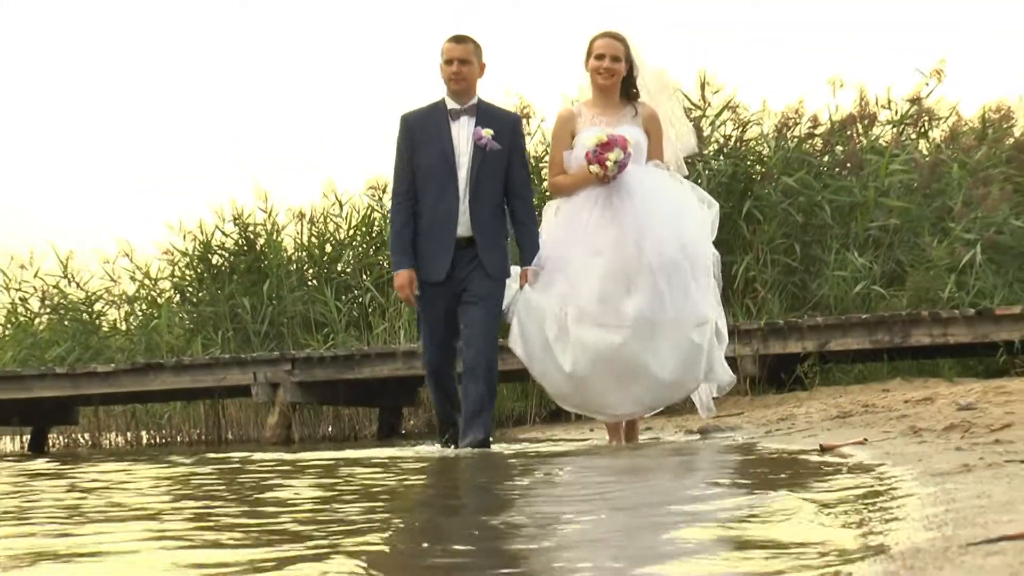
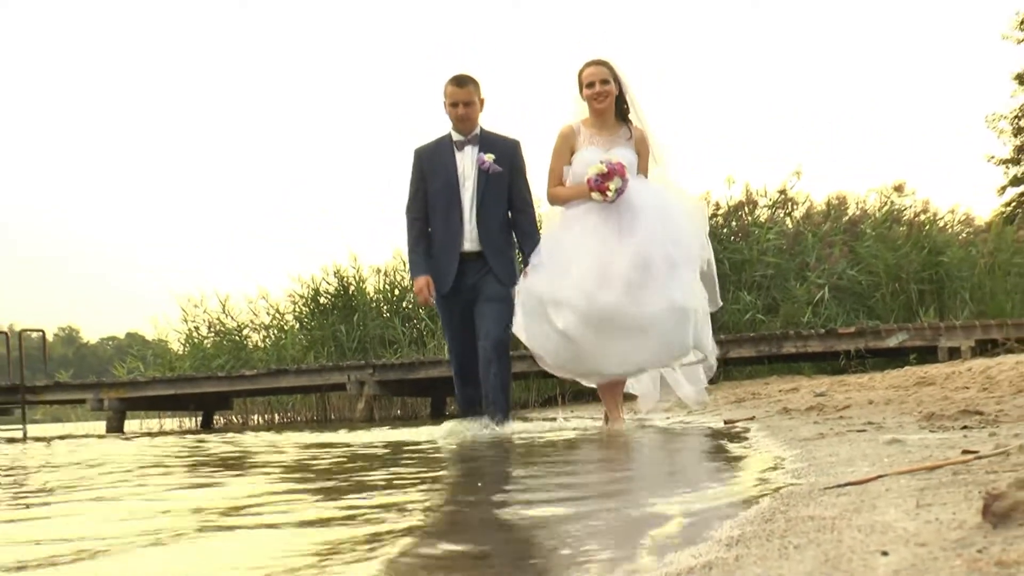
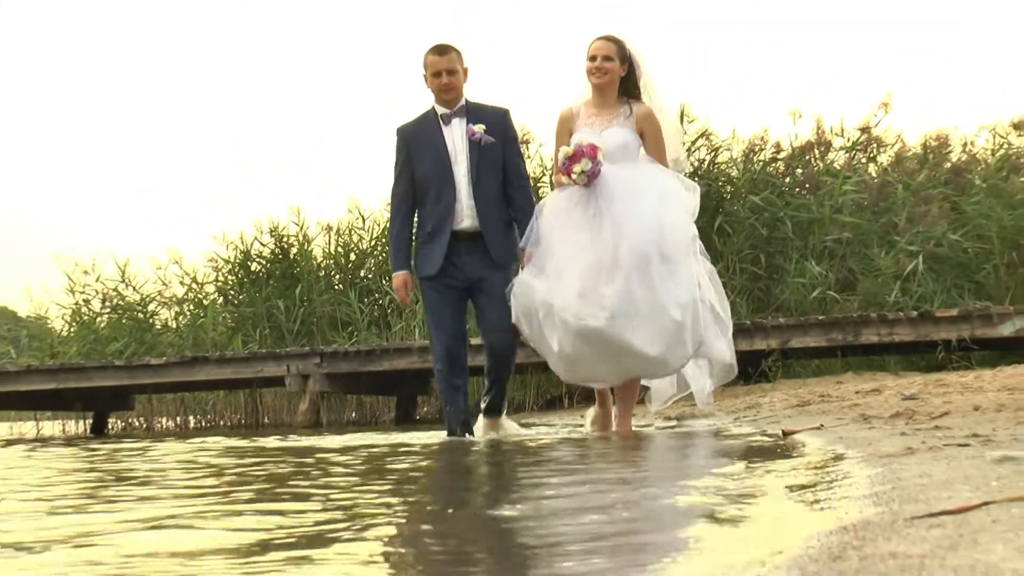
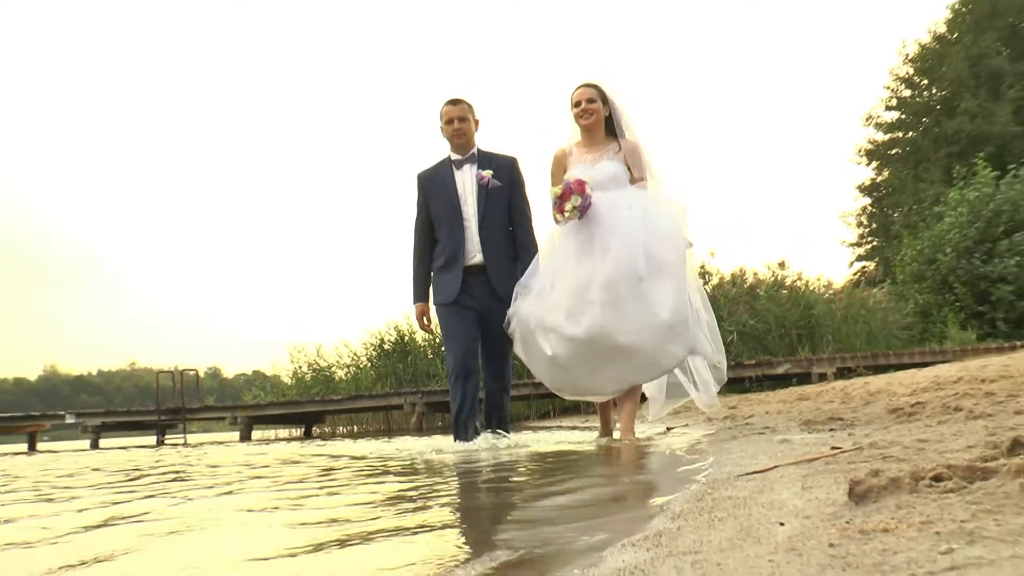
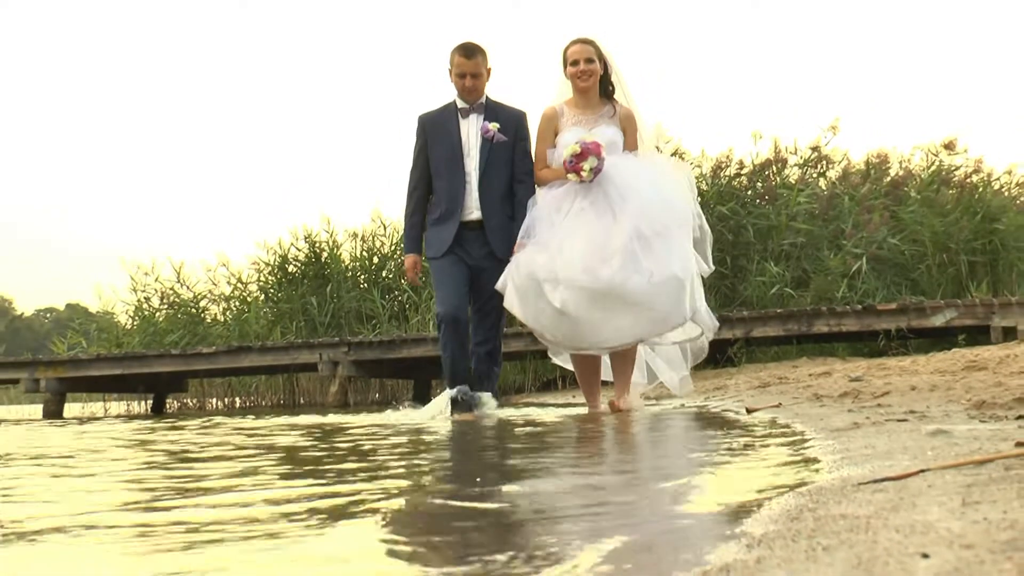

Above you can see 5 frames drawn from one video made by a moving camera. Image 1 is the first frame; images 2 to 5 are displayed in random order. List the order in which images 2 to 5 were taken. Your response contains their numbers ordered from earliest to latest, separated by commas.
3, 5, 2, 4
